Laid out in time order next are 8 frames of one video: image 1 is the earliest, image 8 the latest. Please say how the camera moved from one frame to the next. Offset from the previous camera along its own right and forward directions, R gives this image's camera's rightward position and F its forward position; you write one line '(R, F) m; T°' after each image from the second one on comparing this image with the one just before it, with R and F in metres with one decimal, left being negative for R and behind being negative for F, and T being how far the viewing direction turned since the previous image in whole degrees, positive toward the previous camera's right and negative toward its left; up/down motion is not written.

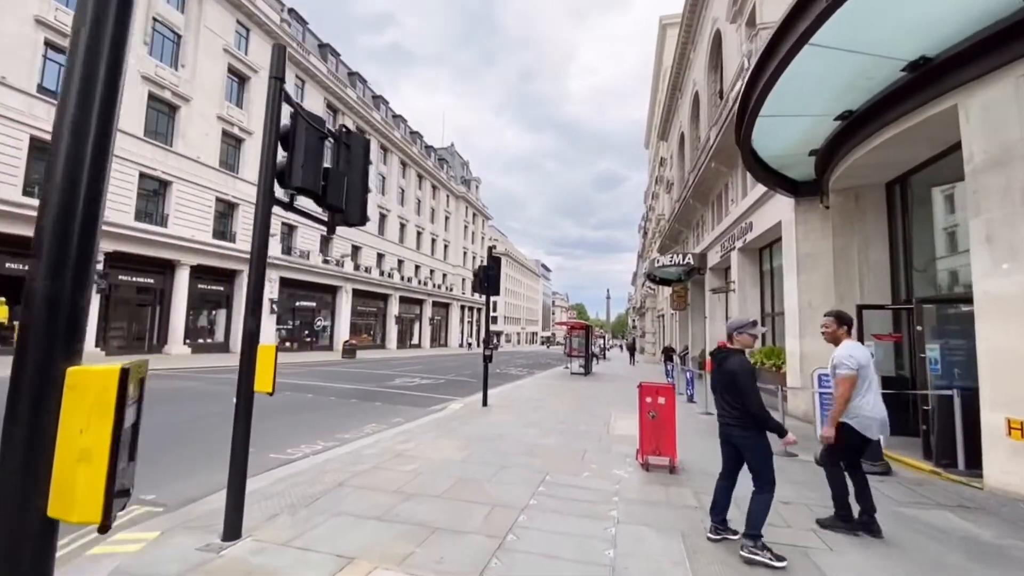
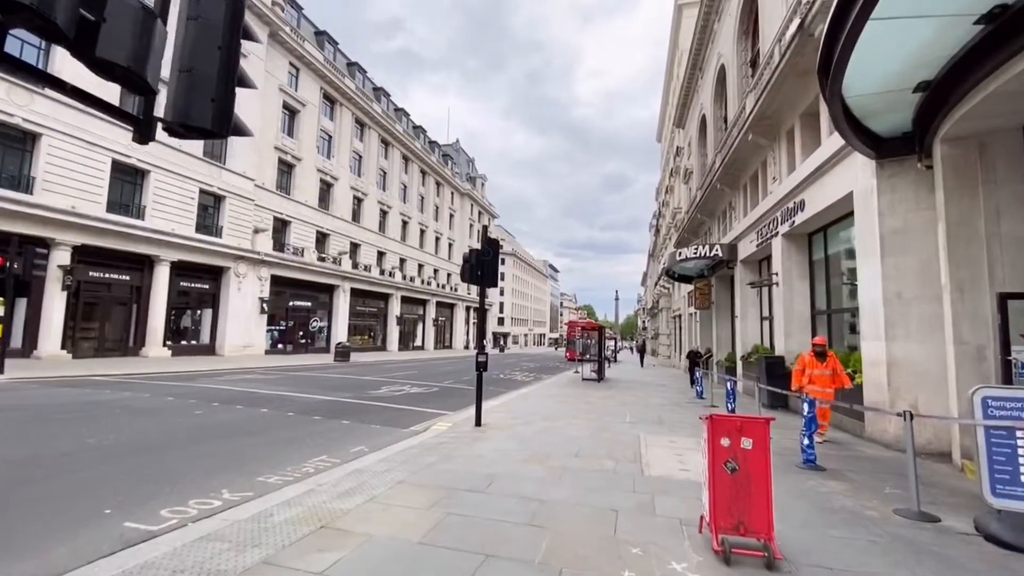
(+0.2, +2.4) m; -1°
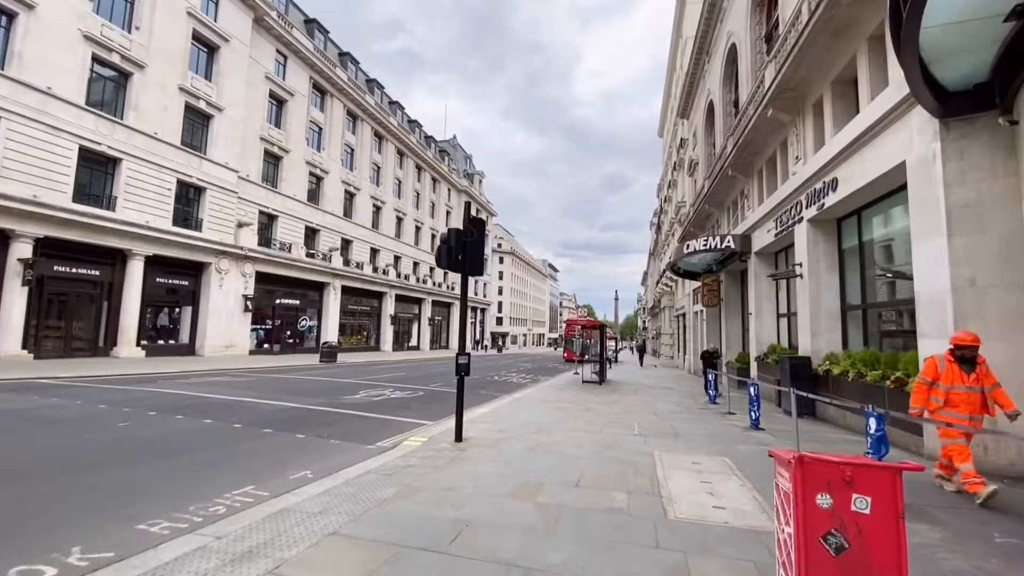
(+0.2, +1.5) m; 0°
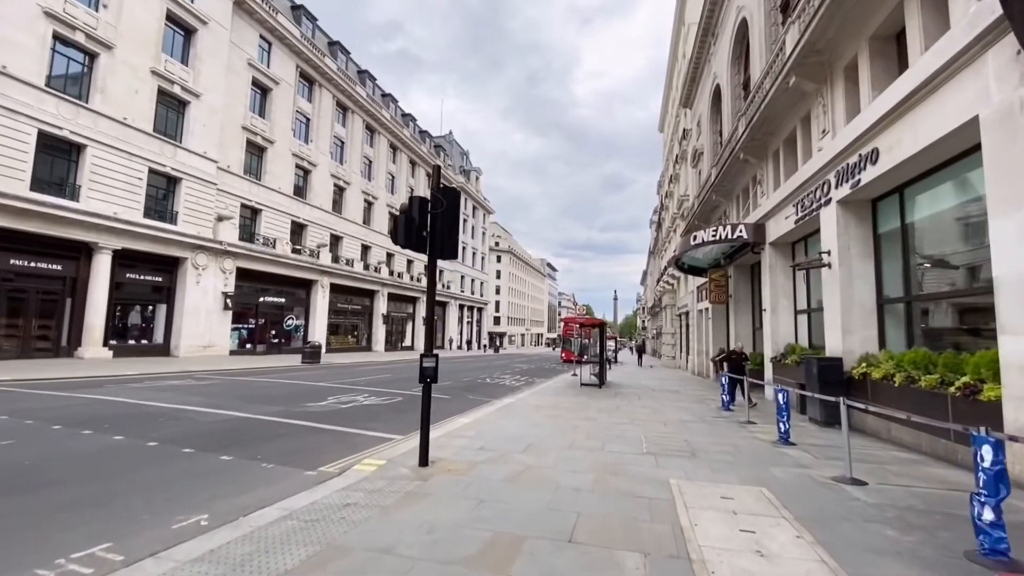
(+0.3, +1.6) m; 0°
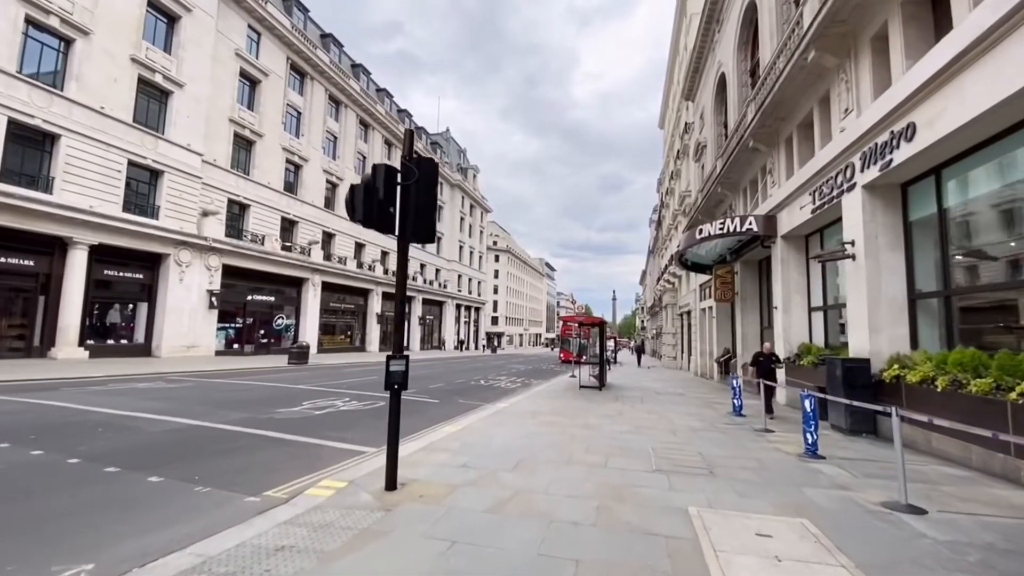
(+0.1, +1.0) m; 0°
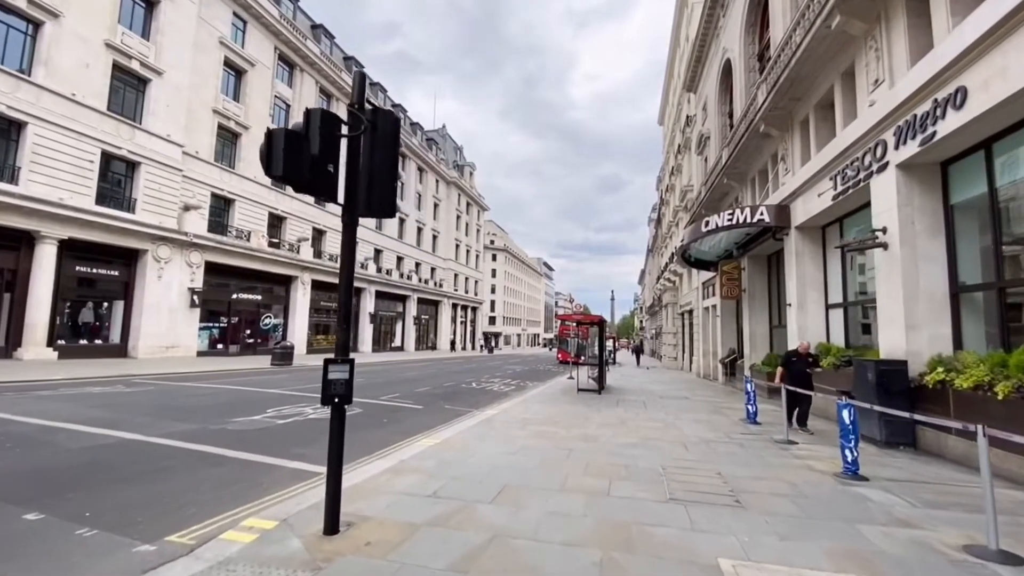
(+0.2, +1.2) m; 0°
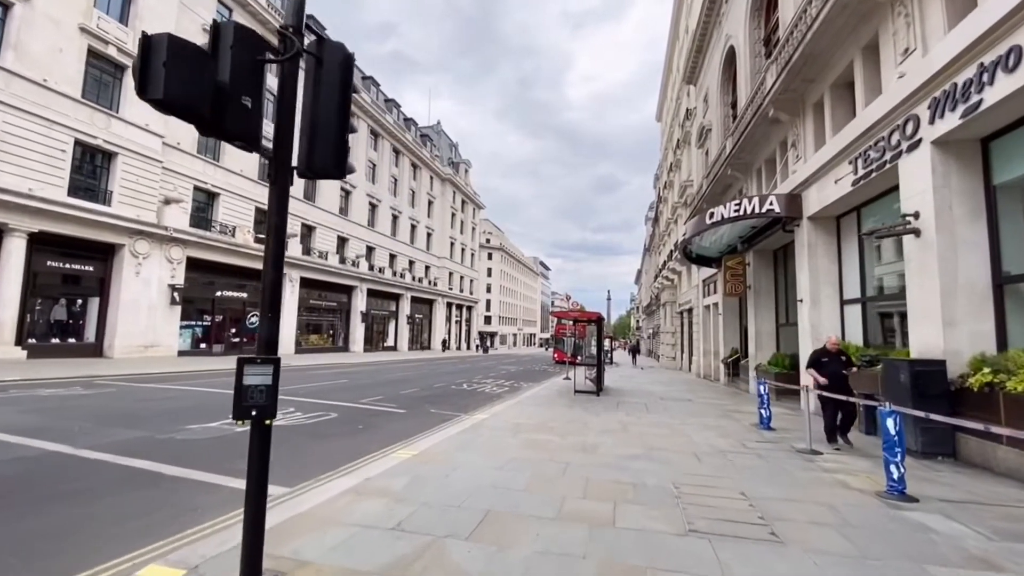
(+0.1, +1.0) m; 0°
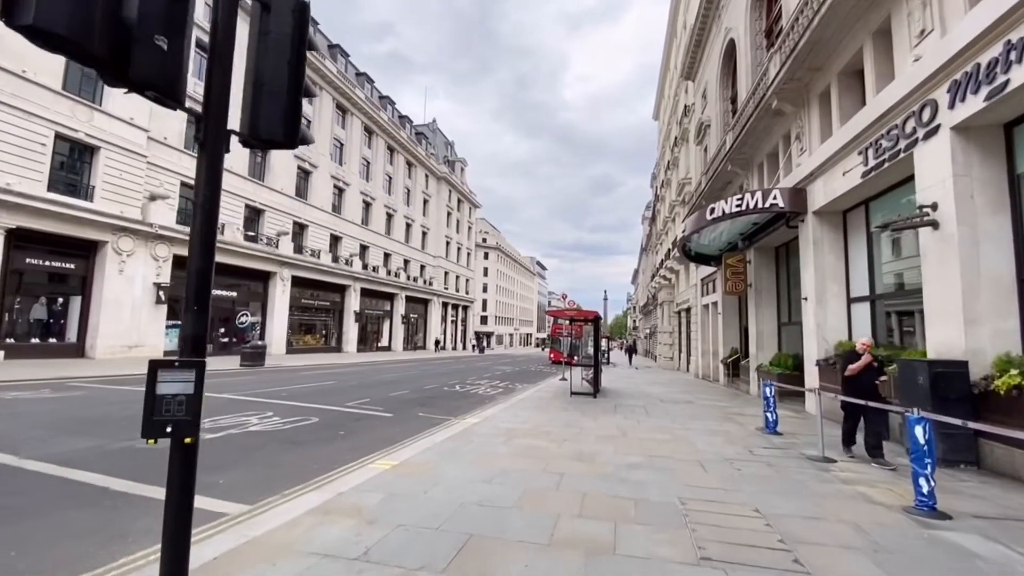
(+0.1, +0.5) m; 0°
